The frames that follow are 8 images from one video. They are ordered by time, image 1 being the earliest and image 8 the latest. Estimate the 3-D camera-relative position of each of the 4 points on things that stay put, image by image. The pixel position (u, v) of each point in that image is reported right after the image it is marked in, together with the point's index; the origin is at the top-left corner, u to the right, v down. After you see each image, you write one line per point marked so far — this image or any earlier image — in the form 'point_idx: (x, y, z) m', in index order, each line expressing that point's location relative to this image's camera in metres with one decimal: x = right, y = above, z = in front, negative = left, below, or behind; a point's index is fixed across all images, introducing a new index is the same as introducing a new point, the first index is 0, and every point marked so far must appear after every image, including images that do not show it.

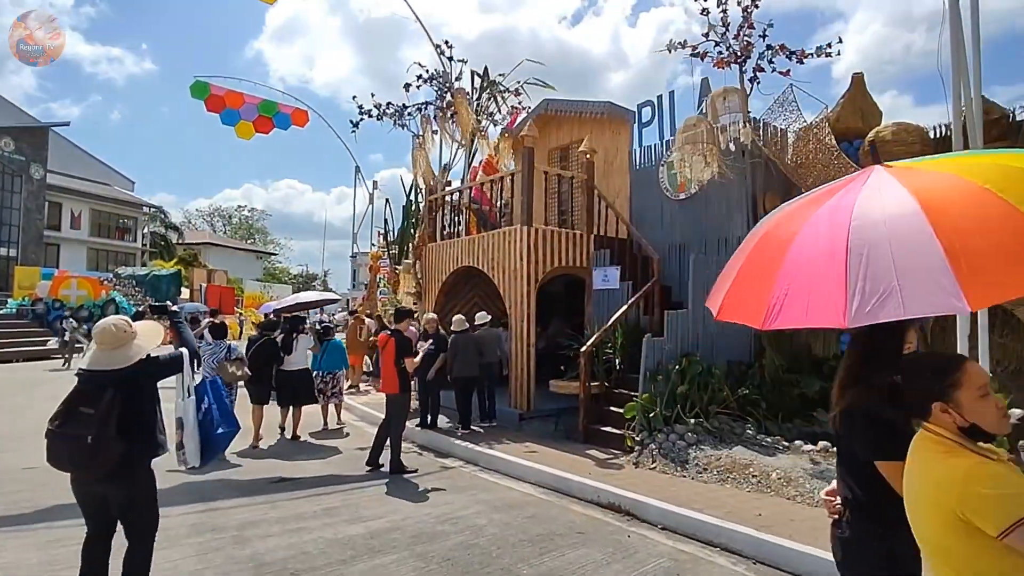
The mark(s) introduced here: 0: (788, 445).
0: (+3.6, -2.0, +7.6) m
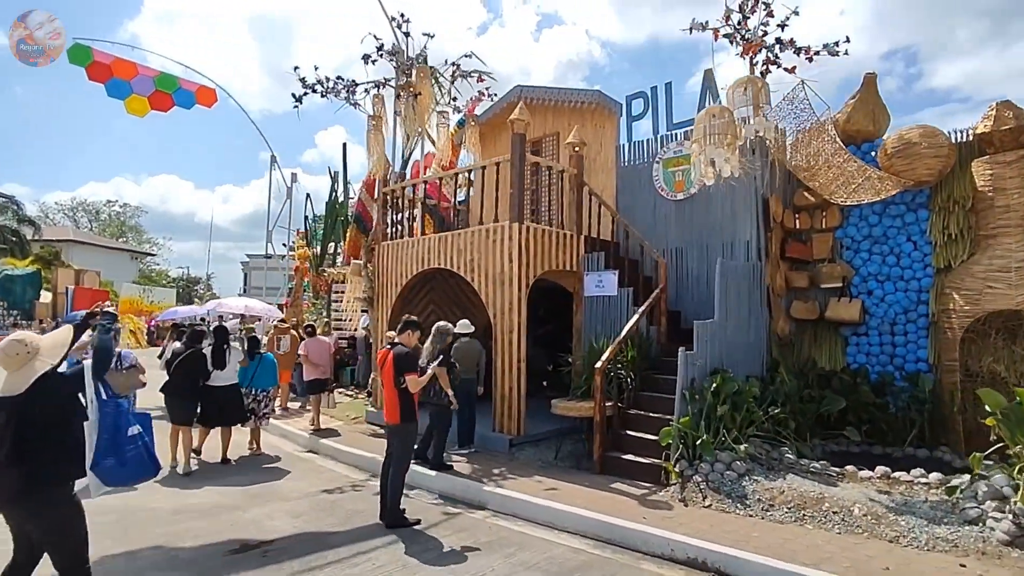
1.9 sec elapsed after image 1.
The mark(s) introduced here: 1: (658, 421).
0: (+3.9, -2.1, +6.8) m
1: (+1.9, -1.7, +7.7) m
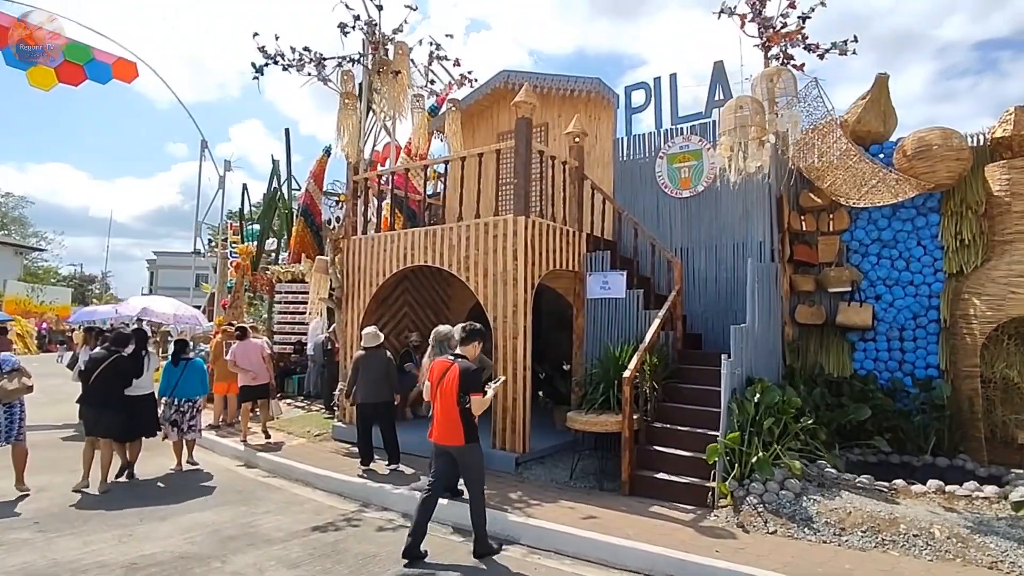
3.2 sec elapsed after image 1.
0: (+4.2, -2.2, +6.4) m
1: (+2.1, -1.8, +7.0) m
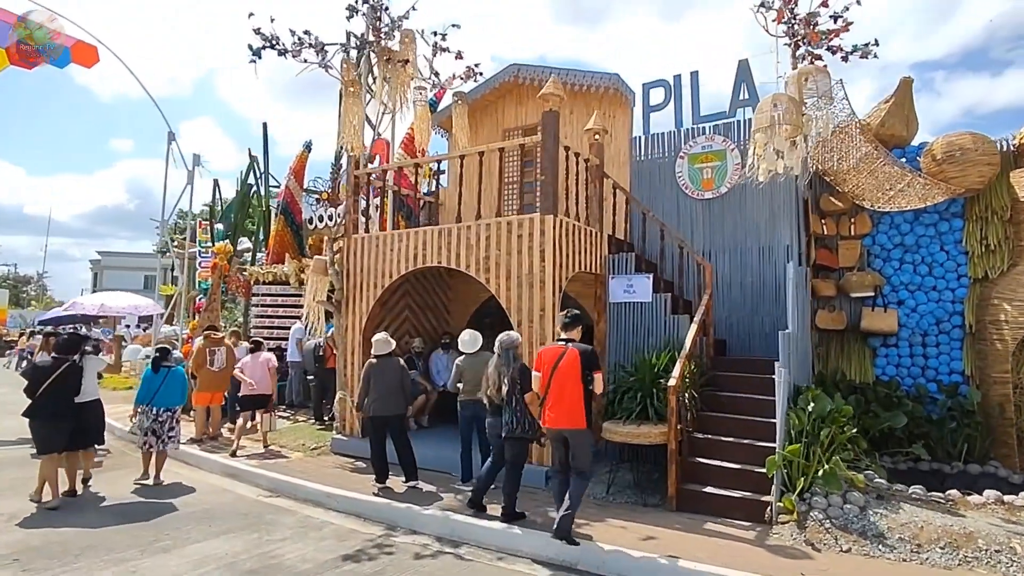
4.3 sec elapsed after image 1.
0: (+4.6, -2.2, +6.2) m
1: (+2.5, -1.8, +6.7) m
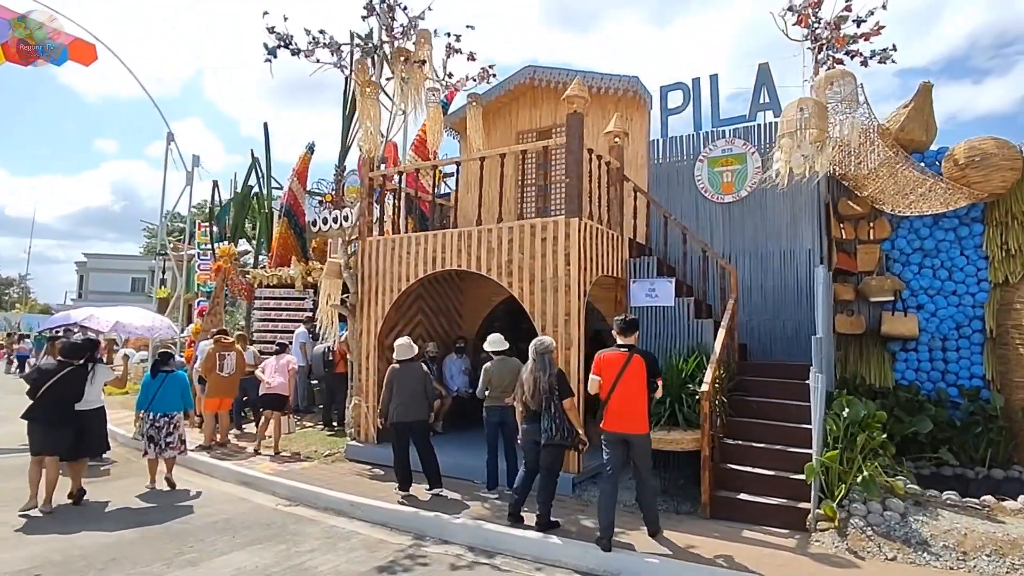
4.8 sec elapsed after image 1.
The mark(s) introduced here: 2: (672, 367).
0: (+5.0, -2.3, +6.2) m
1: (+2.9, -1.9, +6.6) m
2: (+2.0, -1.0, +7.4) m
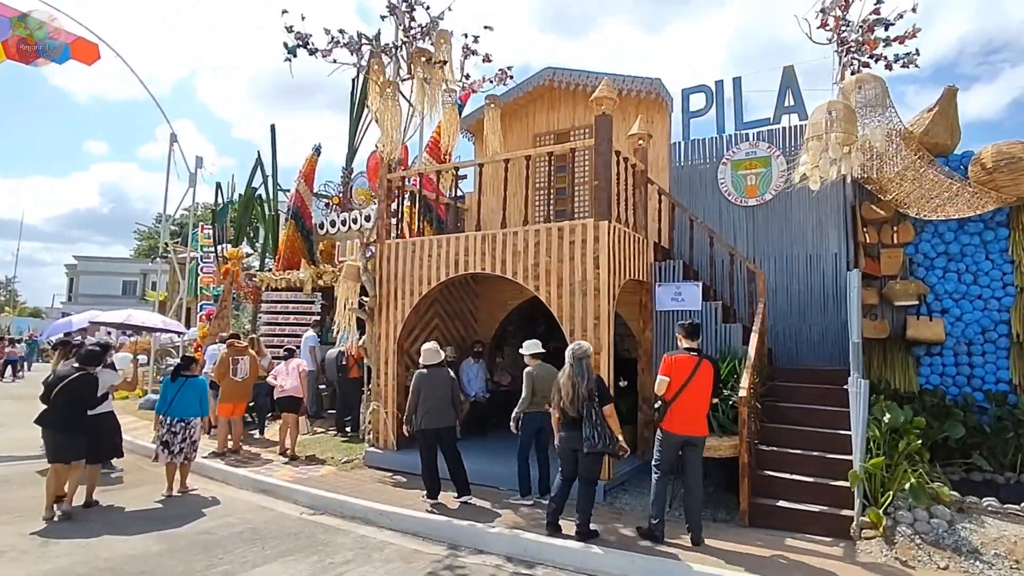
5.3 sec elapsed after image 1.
0: (+5.4, -2.3, +6.2) m
1: (+3.3, -1.9, +6.5) m
2: (+2.4, -1.1, +7.3) m
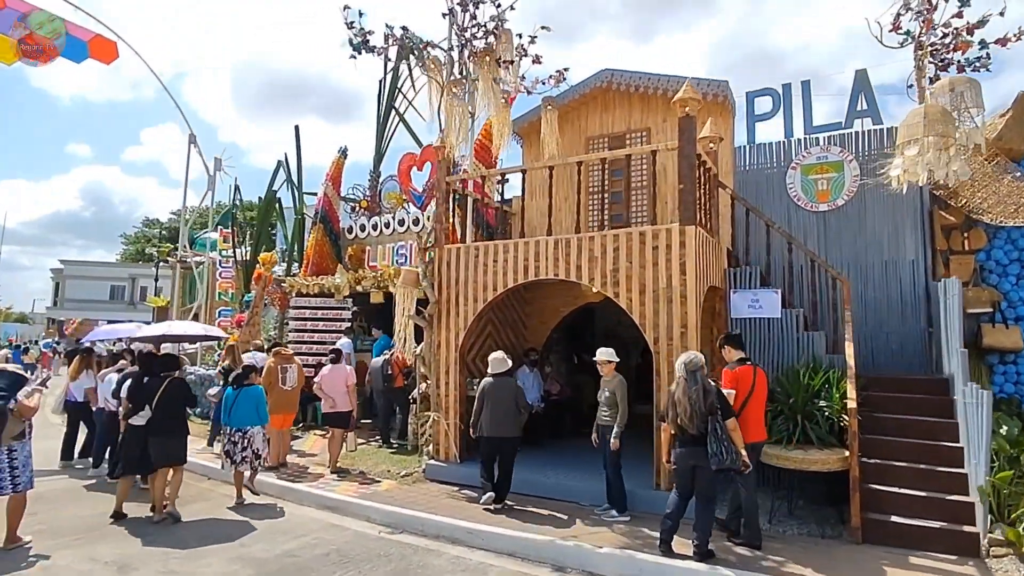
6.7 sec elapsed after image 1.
0: (+6.4, -2.4, +6.0) m
1: (+4.3, -2.0, +6.3) m
2: (+3.5, -1.1, +7.1) m
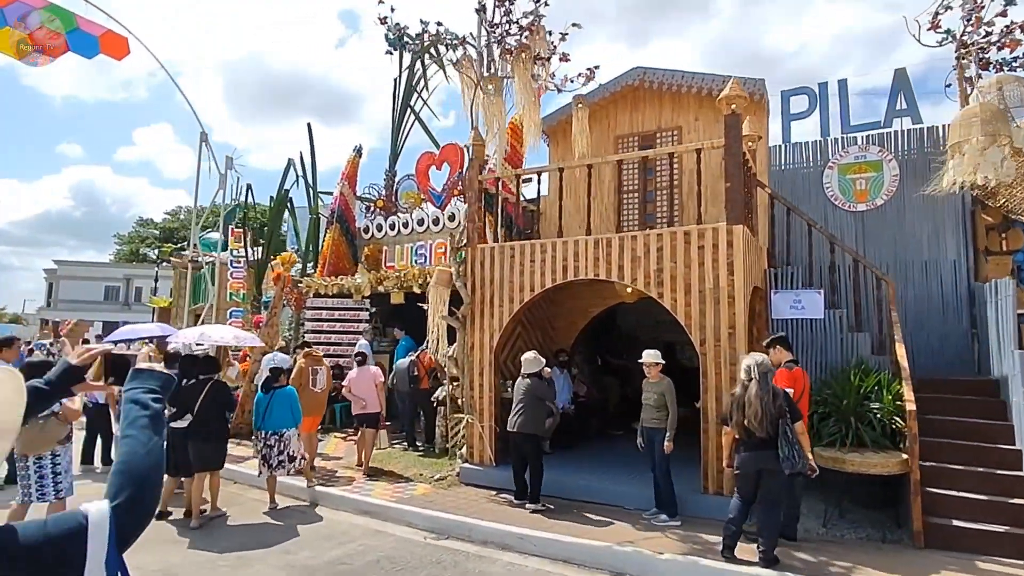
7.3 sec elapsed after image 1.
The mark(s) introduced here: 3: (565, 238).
0: (+7.0, -2.4, +5.9) m
1: (+4.9, -2.0, +6.2) m
2: (+4.0, -1.2, +7.0) m
3: (+0.8, +0.7, +8.4) m
